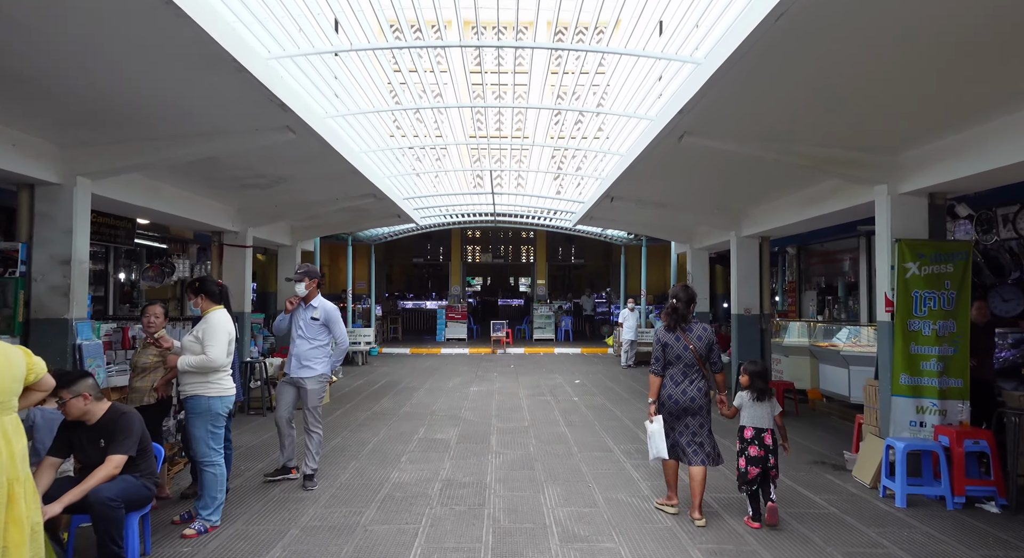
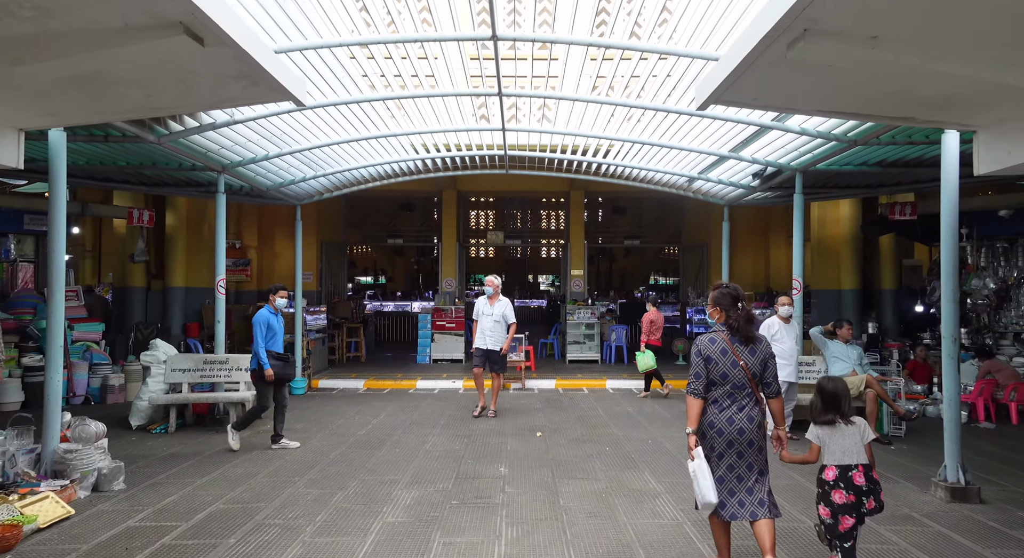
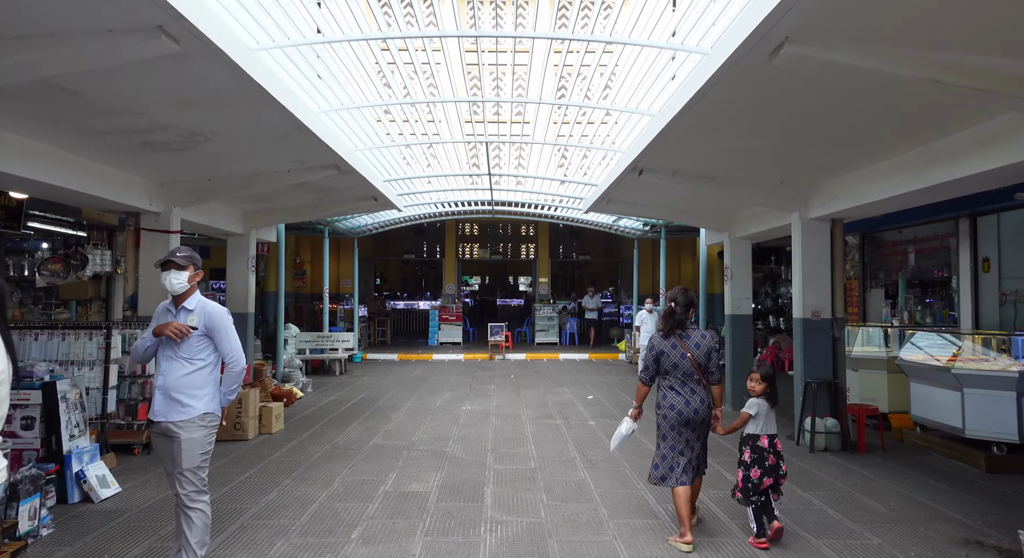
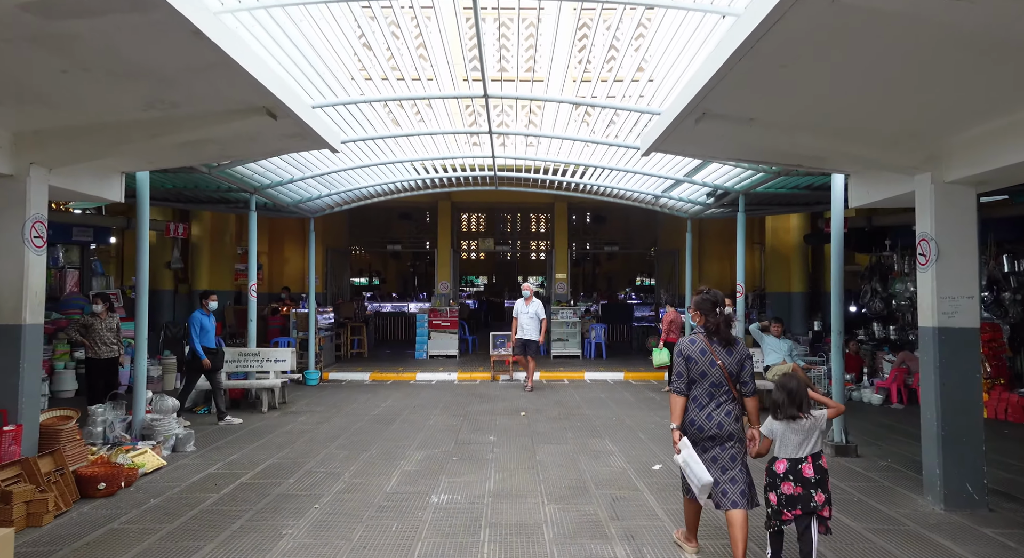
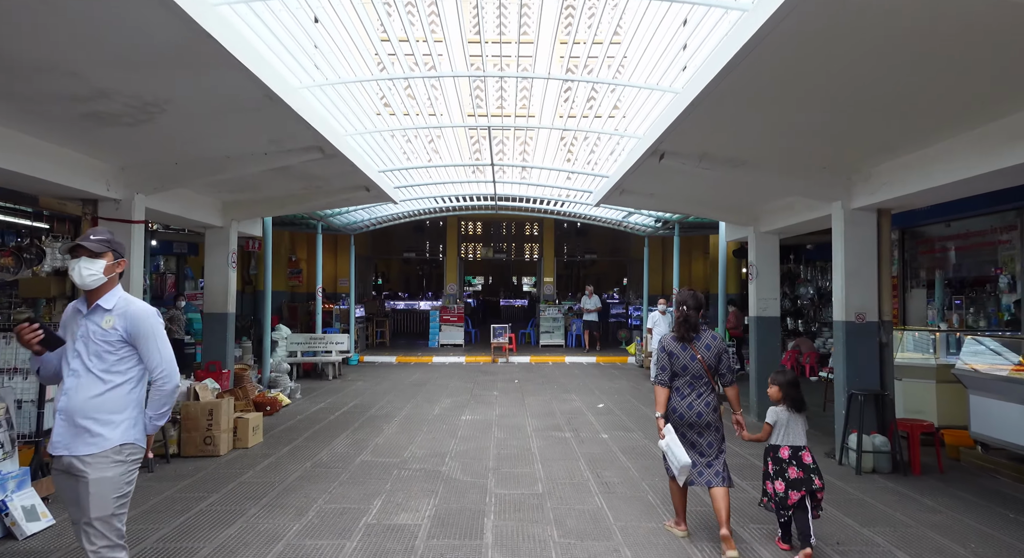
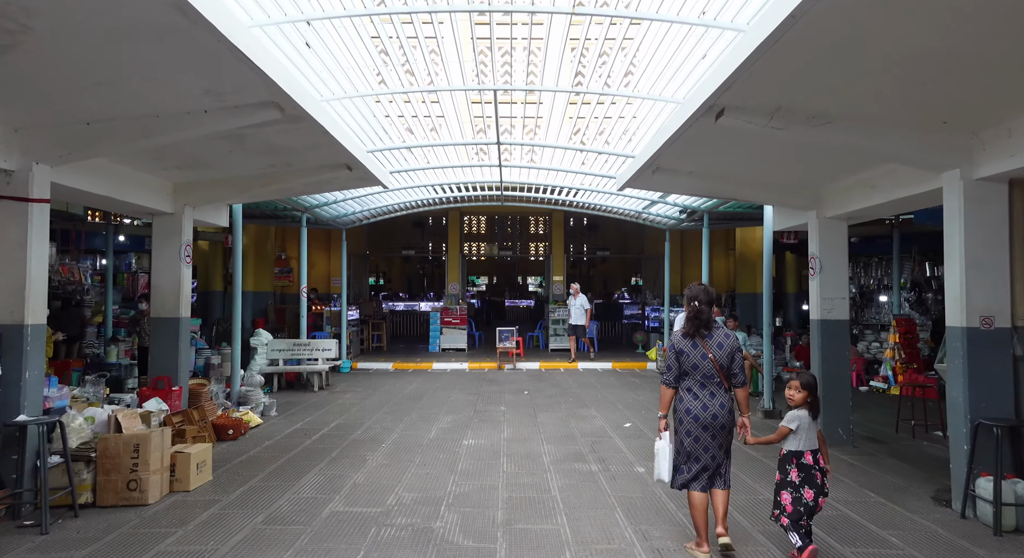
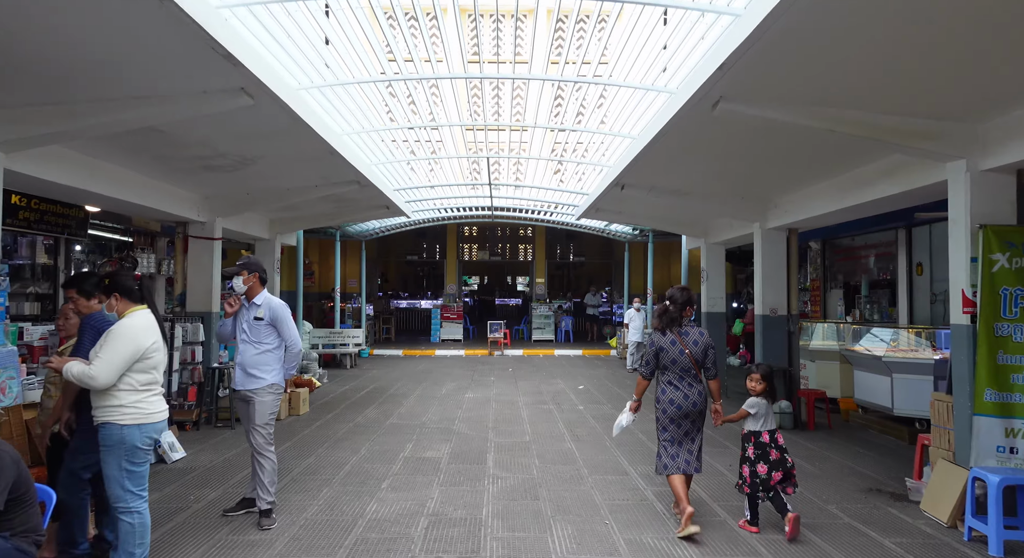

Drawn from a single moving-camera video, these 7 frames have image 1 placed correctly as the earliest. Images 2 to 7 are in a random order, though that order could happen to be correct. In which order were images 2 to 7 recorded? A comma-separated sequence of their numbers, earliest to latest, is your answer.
7, 3, 5, 6, 4, 2
